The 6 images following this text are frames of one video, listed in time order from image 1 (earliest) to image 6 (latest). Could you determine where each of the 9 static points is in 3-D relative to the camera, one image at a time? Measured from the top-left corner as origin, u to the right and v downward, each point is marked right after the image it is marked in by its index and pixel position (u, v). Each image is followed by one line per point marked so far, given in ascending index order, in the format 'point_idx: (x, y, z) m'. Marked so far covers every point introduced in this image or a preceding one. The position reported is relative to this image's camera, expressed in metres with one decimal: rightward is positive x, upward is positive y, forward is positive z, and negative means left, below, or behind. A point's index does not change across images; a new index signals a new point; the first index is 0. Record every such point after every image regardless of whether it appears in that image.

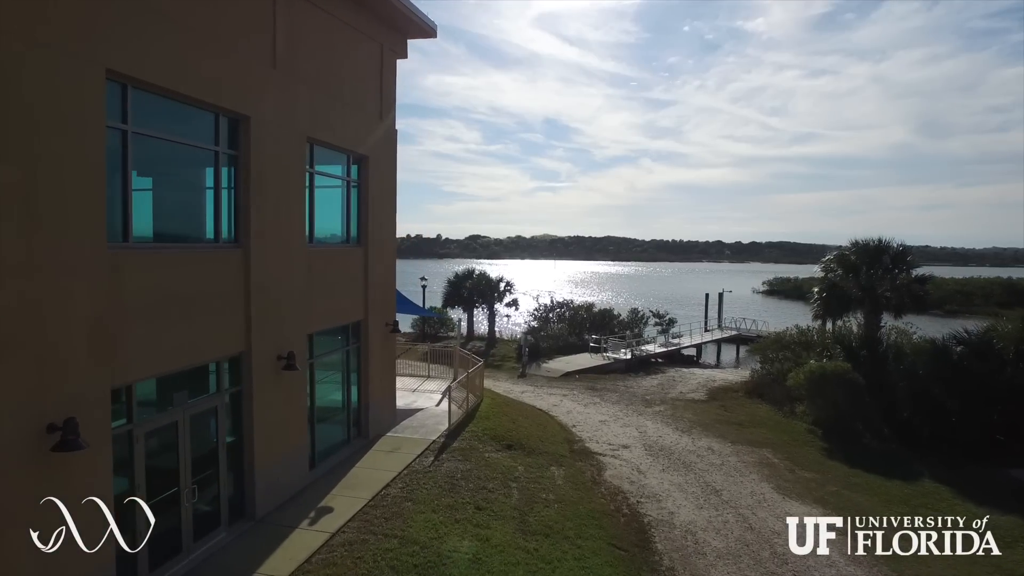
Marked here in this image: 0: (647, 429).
0: (+2.7, -2.8, +15.2) m
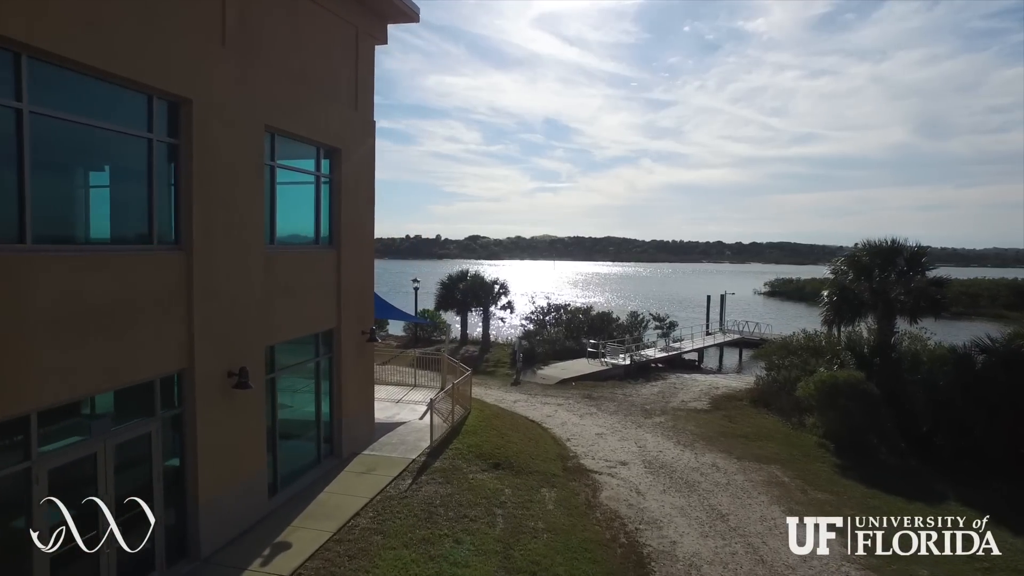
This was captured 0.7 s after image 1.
0: (+2.5, -2.9, +14.2) m
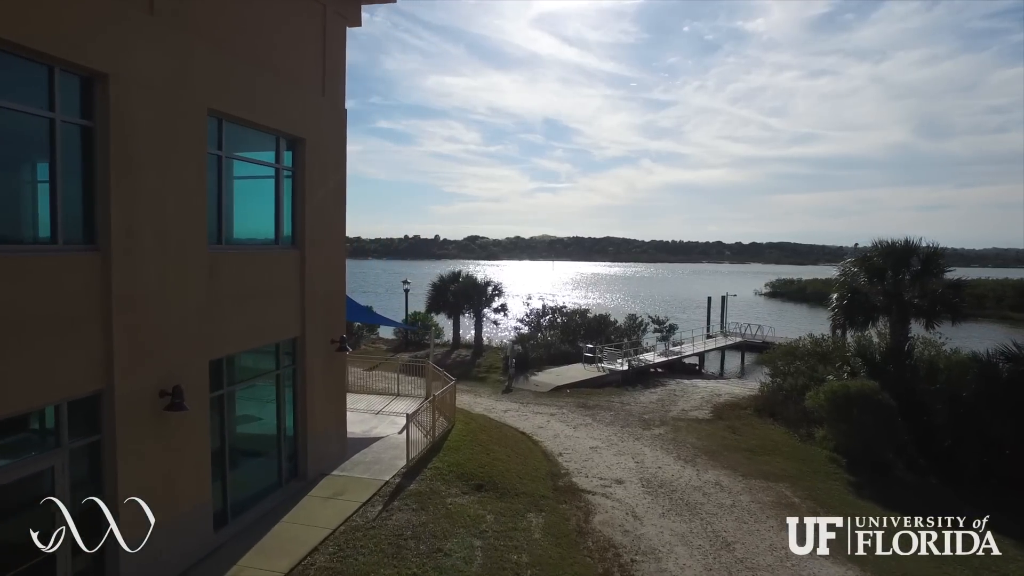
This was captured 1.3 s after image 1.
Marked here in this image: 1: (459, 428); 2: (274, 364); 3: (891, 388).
0: (+2.3, -3.0, +13.2) m
1: (-0.9, -2.4, +13.2) m
2: (-2.8, -0.9, +9.1) m
3: (+6.9, -1.8, +13.8) m
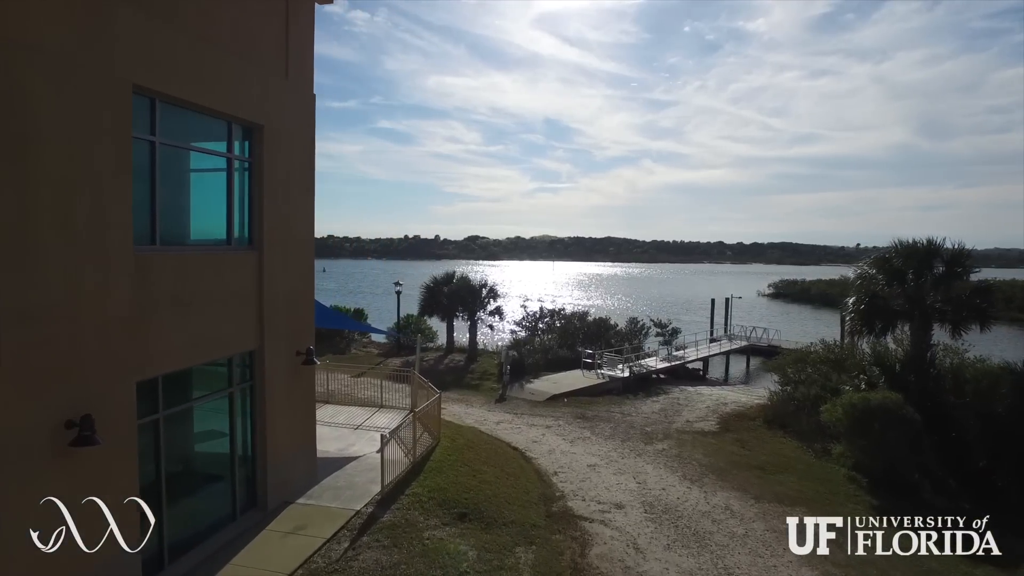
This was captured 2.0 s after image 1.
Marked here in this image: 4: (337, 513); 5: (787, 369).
0: (+2.2, -3.0, +12.1) m
1: (-1.1, -2.5, +12.1) m
2: (-3.0, -1.0, +8.0) m
3: (+6.7, -1.9, +12.7) m
4: (-2.0, -2.6, +8.7) m
5: (+6.5, -1.9, +18.1) m
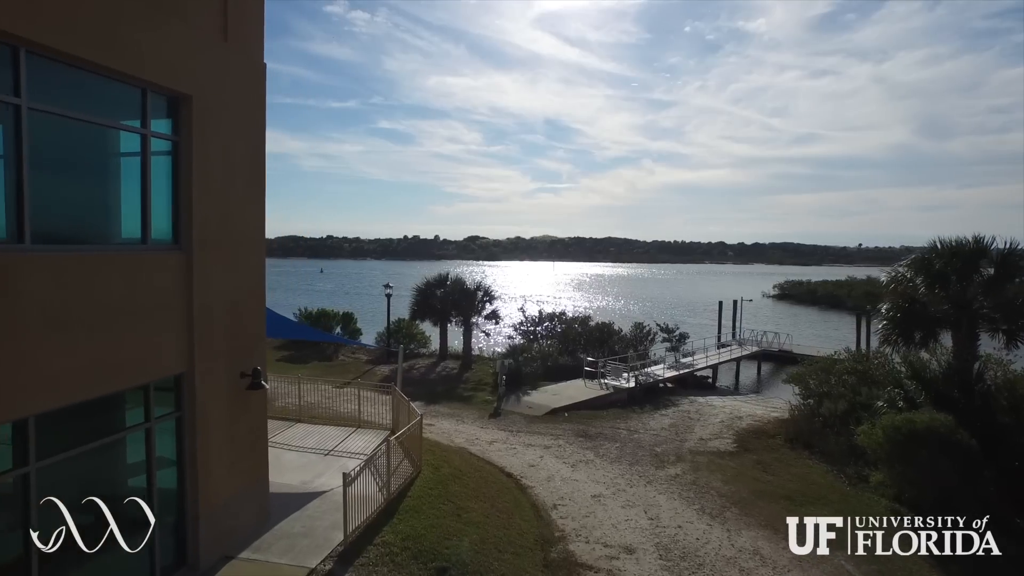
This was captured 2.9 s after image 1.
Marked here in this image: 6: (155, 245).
0: (+2.1, -3.1, +10.5) m
1: (-1.2, -2.6, +10.5) m
2: (-3.1, -1.0, +6.4) m
3: (+6.6, -2.0, +11.1) m
4: (-2.1, -2.6, +7.1) m
5: (+6.4, -2.0, +16.6) m
6: (-3.0, +0.4, +6.4) m
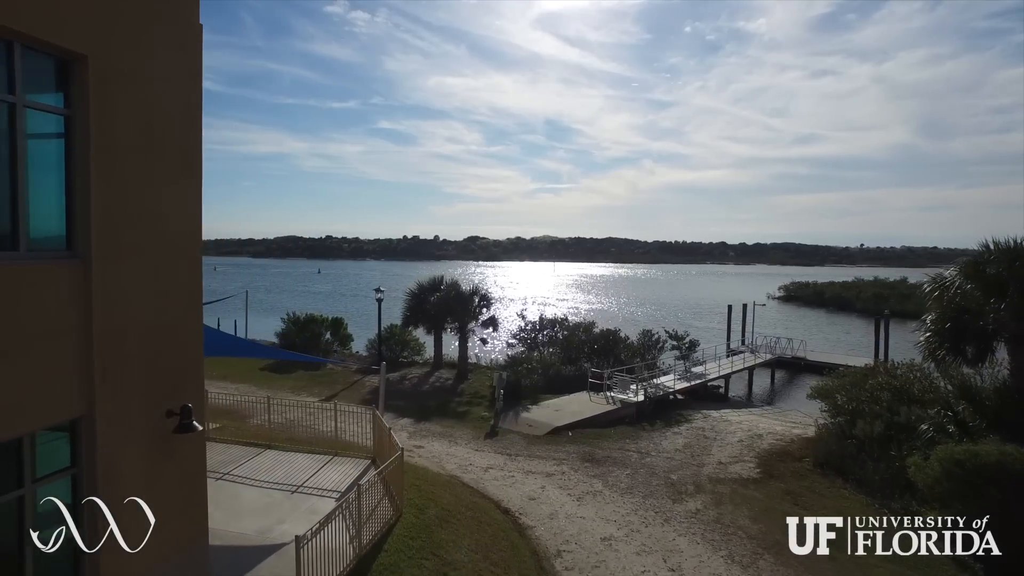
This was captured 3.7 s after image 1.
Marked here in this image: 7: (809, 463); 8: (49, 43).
0: (+2.0, -3.2, +9.0) m
1: (-1.2, -2.7, +9.0) m
2: (-3.1, -1.2, +4.9) m
3: (+6.6, -2.1, +9.6) m
4: (-2.1, -2.8, +5.6) m
5: (+6.4, -2.1, +15.0) m
6: (-3.0, +0.2, +4.9) m
7: (+5.3, -3.1, +13.5) m
8: (-2.9, +1.6, +4.9) m
